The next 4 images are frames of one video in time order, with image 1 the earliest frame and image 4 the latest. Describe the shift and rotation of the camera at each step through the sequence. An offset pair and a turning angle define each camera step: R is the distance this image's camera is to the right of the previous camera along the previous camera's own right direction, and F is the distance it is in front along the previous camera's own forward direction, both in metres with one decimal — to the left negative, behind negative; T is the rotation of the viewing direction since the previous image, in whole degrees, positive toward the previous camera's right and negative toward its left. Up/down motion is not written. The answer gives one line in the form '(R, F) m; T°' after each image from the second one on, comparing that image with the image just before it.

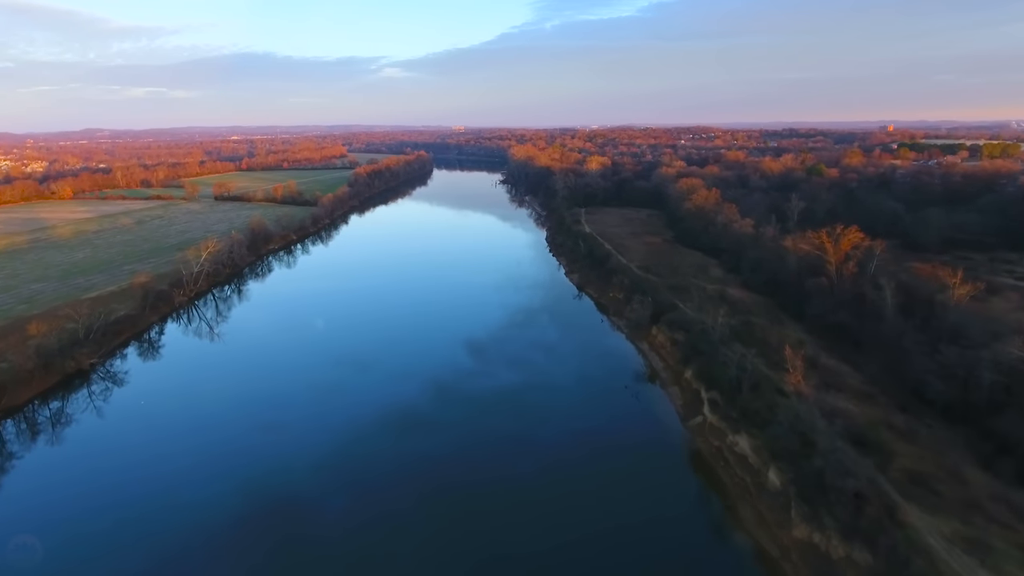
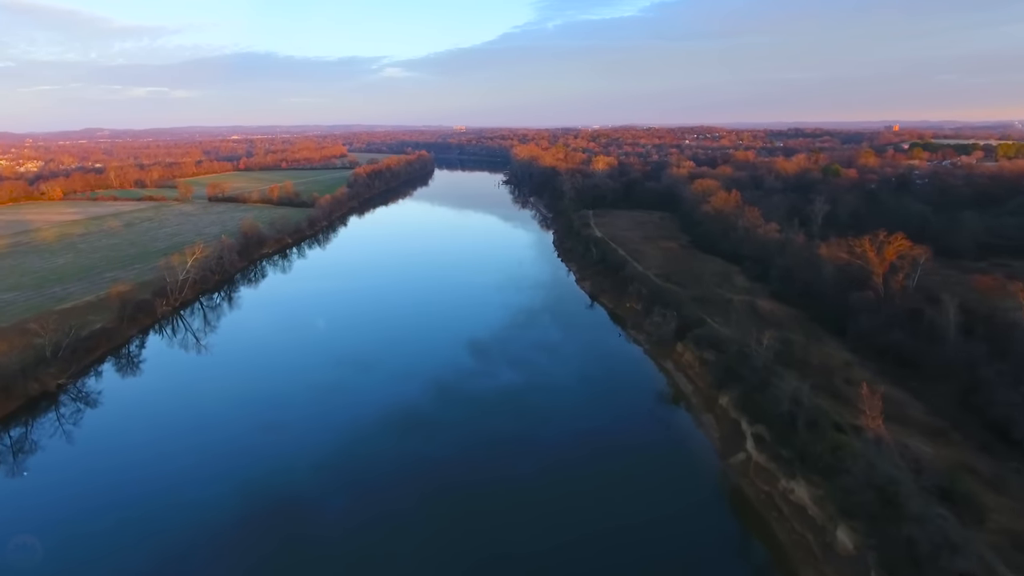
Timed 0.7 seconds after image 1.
(-0.1, +0.4) m; 0°
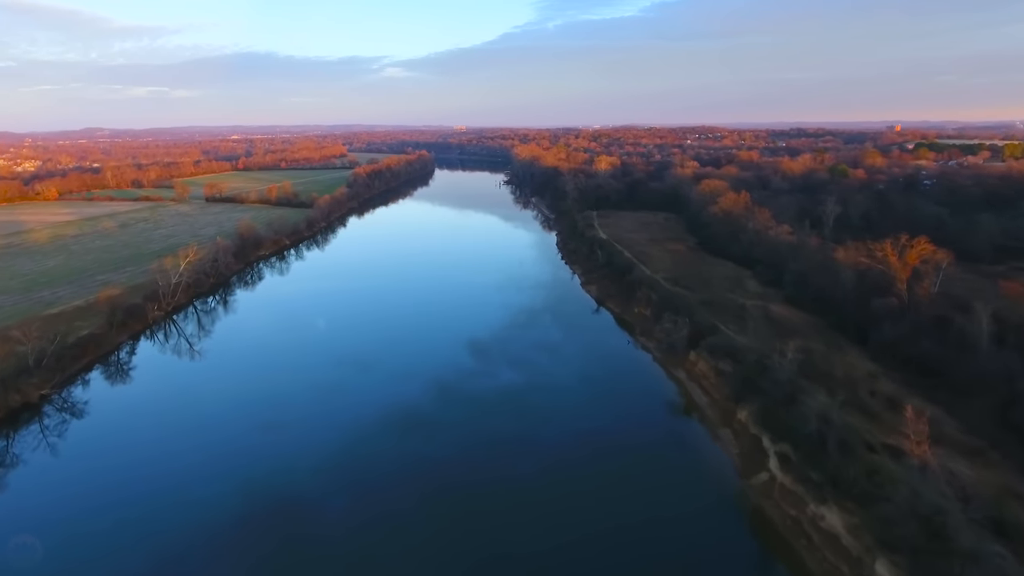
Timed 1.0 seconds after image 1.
(0.0, +0.2) m; 0°
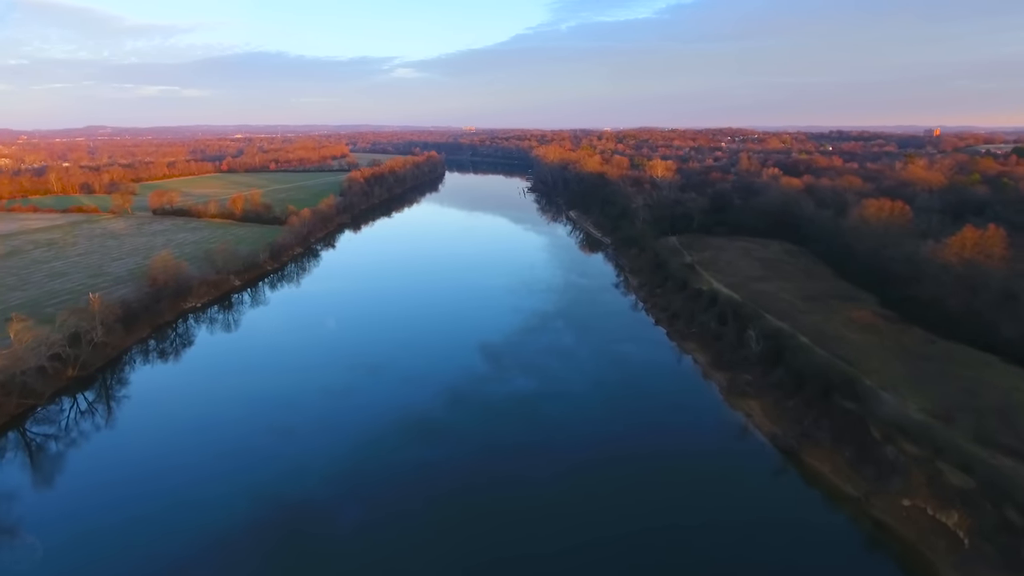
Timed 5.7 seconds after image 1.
(-0.4, +2.6) m; -1°
